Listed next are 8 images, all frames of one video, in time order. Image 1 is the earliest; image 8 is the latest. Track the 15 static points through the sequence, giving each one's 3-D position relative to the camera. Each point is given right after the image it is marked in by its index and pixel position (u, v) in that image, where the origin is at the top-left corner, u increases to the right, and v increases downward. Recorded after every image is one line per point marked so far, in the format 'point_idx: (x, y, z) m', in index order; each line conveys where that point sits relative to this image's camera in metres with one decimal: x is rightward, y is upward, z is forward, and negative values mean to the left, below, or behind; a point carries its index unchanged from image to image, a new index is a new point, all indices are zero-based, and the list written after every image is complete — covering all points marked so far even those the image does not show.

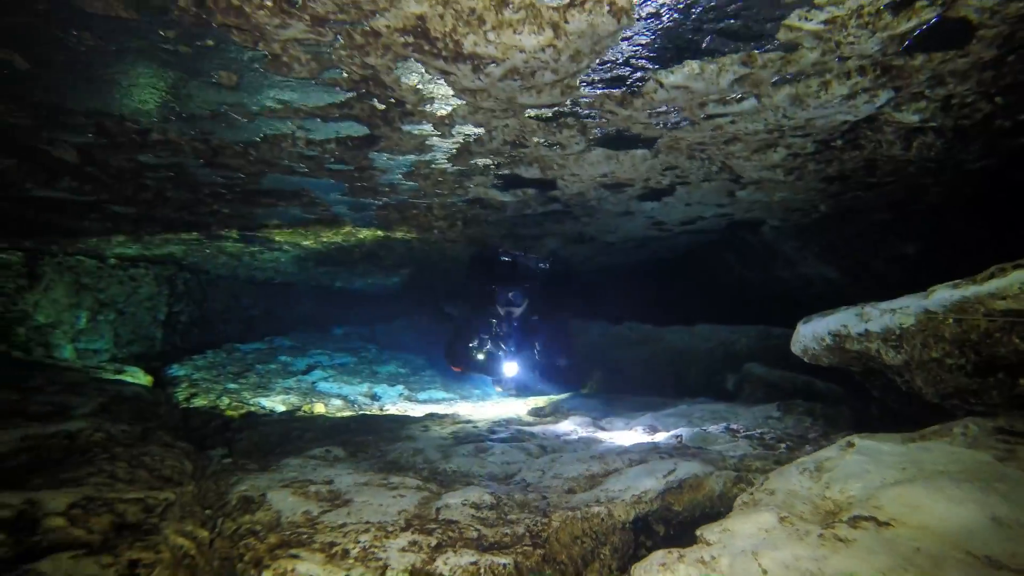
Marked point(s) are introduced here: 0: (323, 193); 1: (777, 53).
0: (-2.4, +1.2, +7.8) m
1: (+1.9, +1.6, +4.2) m
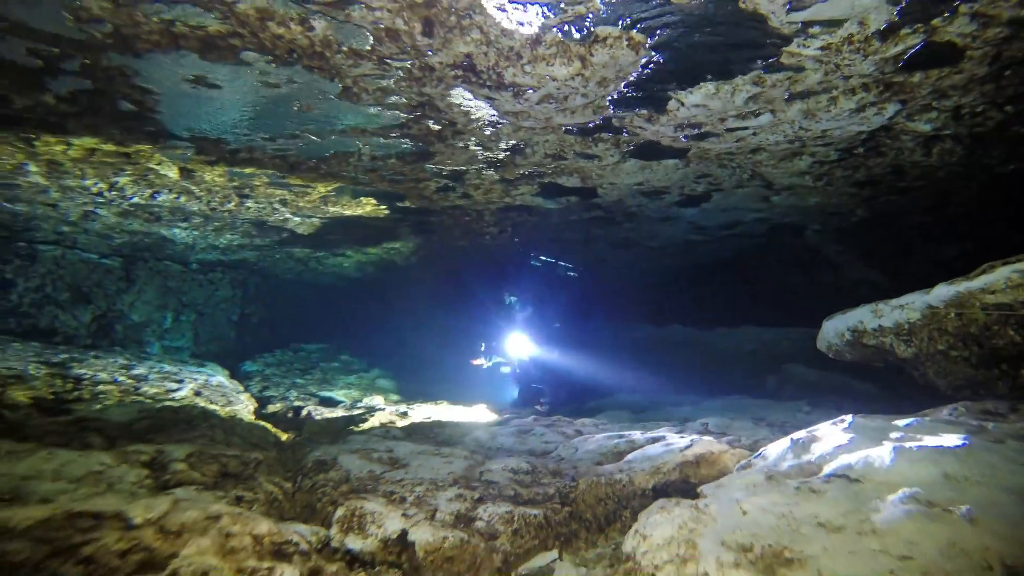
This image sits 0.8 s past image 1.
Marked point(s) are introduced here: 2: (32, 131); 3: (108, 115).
0: (-1.8, +1.2, +8.6) m
1: (+2.1, +1.7, +4.7) m
2: (-4.5, +1.4, +5.7) m
3: (-3.6, +1.6, +5.4) m
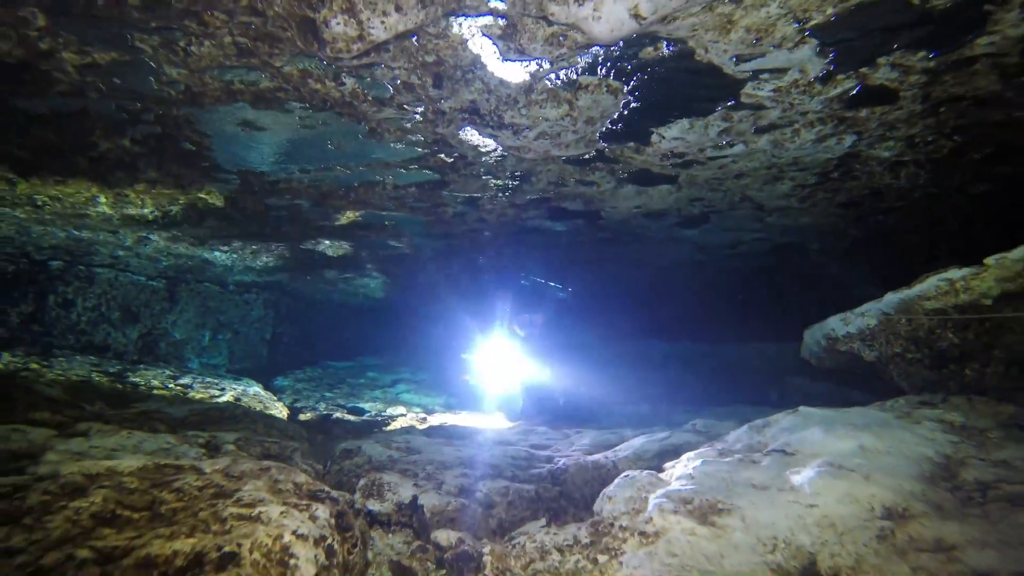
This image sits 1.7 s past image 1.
0: (-1.6, +1.0, +9.5) m
1: (+2.1, +1.6, +5.5) m
2: (-4.5, +1.3, +6.7) m
3: (-3.6, +1.4, +6.4) m
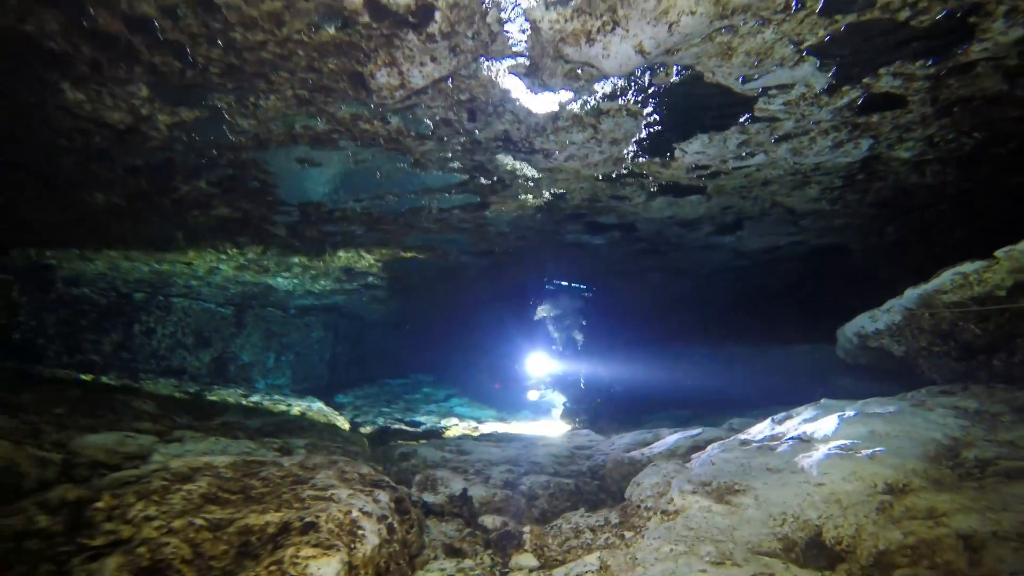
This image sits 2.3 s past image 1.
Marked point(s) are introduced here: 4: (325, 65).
0: (-1.0, +0.7, +10.1) m
1: (+2.4, +1.6, +5.8) m
2: (-4.0, +1.0, +7.6) m
3: (-3.2, +1.1, +7.2) m
4: (-1.3, +1.6, +4.4) m
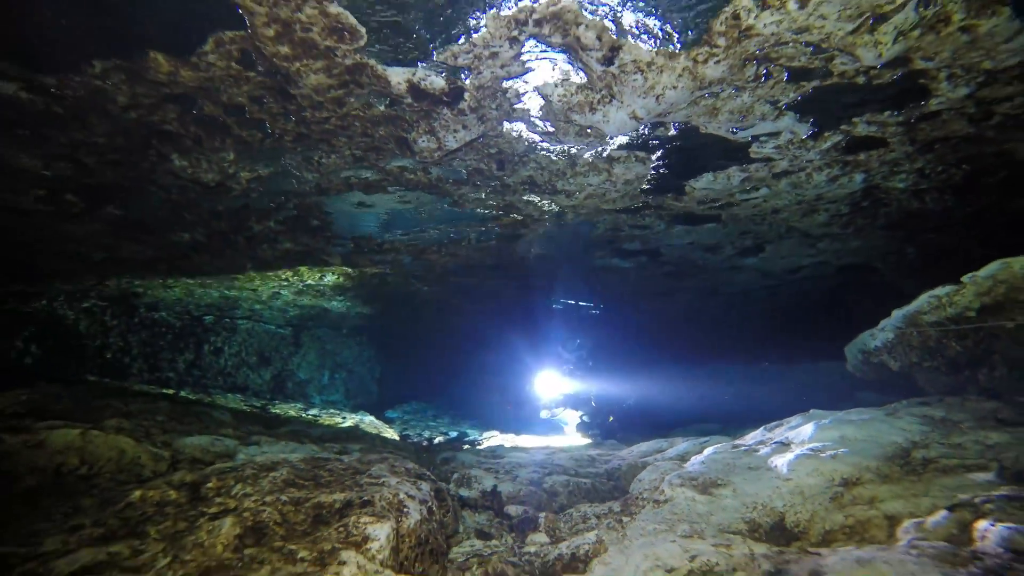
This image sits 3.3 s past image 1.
0: (-0.4, +0.3, +11.0) m
1: (+2.7, +1.3, +6.5) m
2: (-3.6, +0.6, +8.8) m
3: (-2.8, +0.8, +8.3) m
4: (-1.2, +1.4, +5.4) m
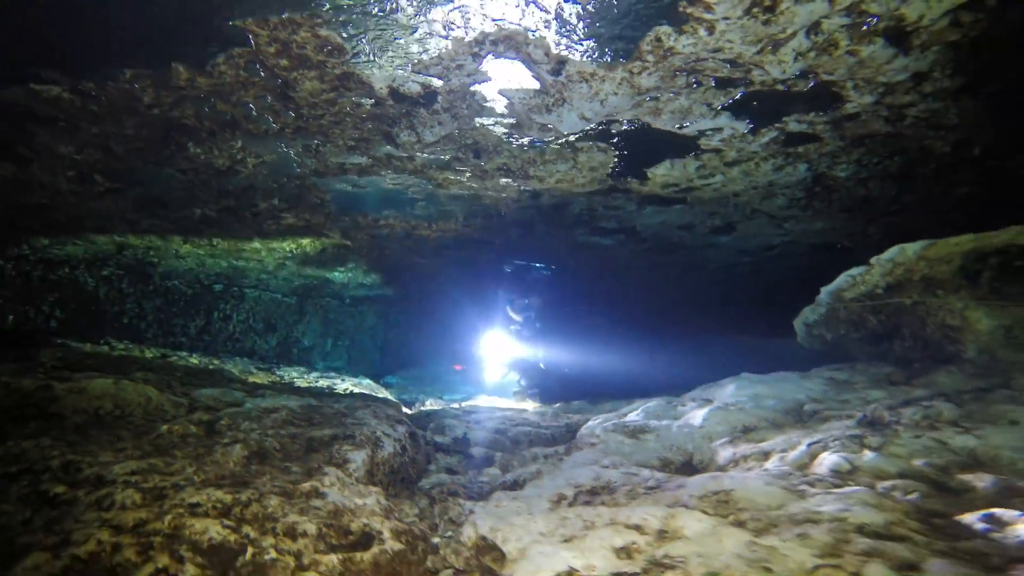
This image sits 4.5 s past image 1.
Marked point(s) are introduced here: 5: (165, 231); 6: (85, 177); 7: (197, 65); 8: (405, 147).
0: (-0.6, +0.8, +11.9) m
1: (+2.4, +1.6, +7.3) m
2: (-3.9, +1.1, +9.6) m
3: (-3.1, +1.2, +9.1) m
4: (-1.5, +1.6, +6.2) m
5: (-5.4, +0.9, +9.5) m
6: (-5.2, +1.4, +7.5) m
7: (-2.6, +1.8, +5.0) m
8: (-1.2, +1.5, +6.7) m
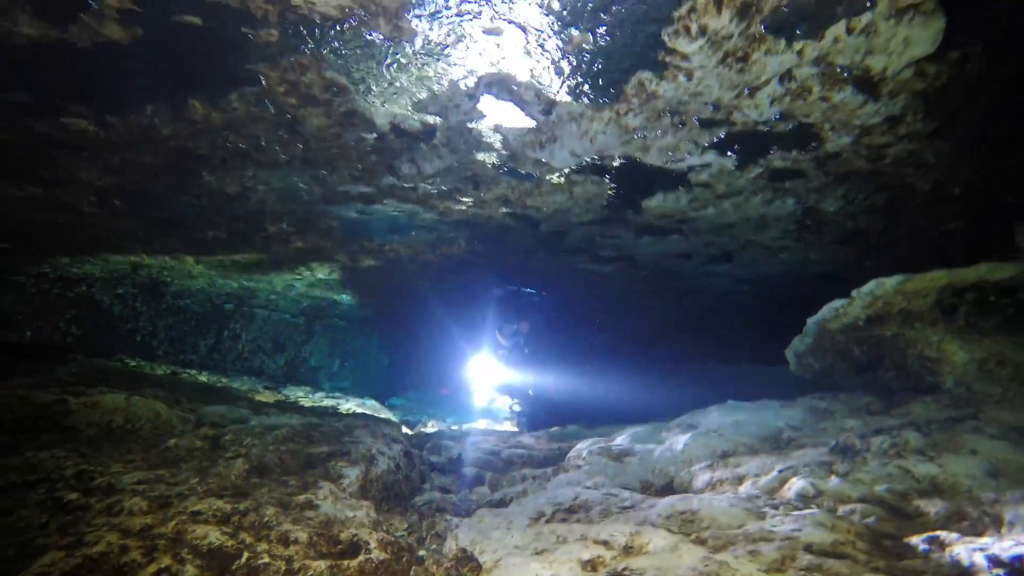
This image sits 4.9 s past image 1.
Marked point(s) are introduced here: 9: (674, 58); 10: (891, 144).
0: (-0.6, +0.3, +12.2) m
1: (+2.3, +1.2, +7.6) m
2: (-3.9, +0.7, +10.0) m
3: (-3.1, +0.9, +9.4) m
4: (-1.5, +1.4, +6.5) m
5: (-5.4, +0.6, +9.8) m
6: (-5.2, +1.1, +7.9) m
7: (-2.6, +1.6, +5.4) m
8: (-1.2, +1.3, +7.0) m
9: (+1.2, +1.7, +4.6) m
10: (+3.7, +1.4, +6.0) m
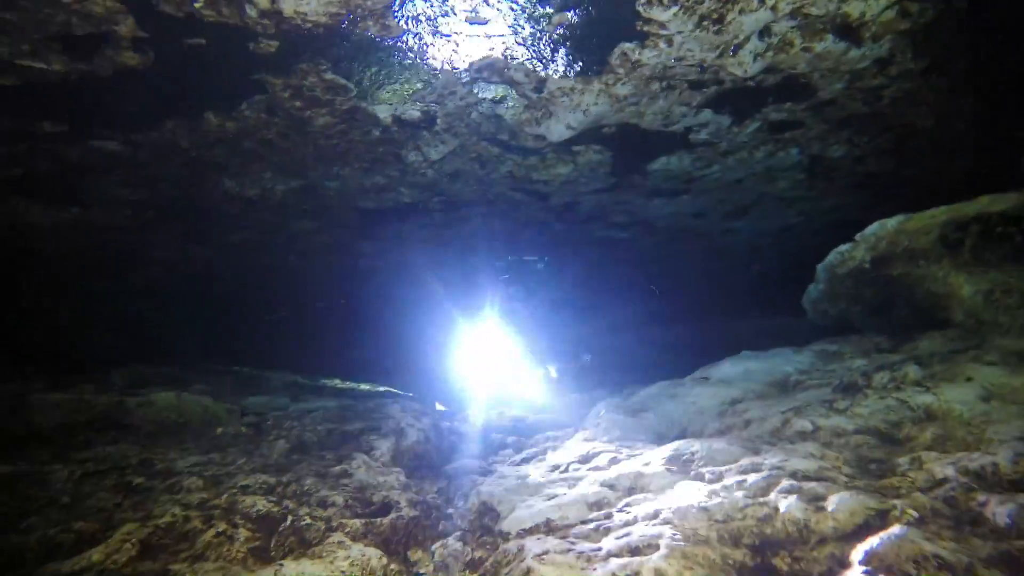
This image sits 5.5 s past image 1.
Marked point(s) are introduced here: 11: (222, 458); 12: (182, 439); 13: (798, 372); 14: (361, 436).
0: (-0.2, +0.8, +12.4) m
1: (+2.4, +1.8, +7.7) m
2: (-3.7, +0.8, +10.4) m
3: (-2.9, +1.0, +9.8) m
4: (-1.5, +1.5, +6.8) m
5: (-5.1, +0.5, +10.4) m
6: (-5.1, +1.0, +8.4) m
7: (-2.7, +1.7, +5.8) m
8: (-1.2, +1.5, +7.3) m
9: (+1.1, +2.1, +4.8) m
10: (+3.6, +2.0, +6.0) m
11: (-2.2, -1.3, +4.6) m
12: (-2.8, -1.3, +5.3) m
13: (+2.7, -0.8, +5.7) m
14: (-1.3, -1.3, +5.3) m
